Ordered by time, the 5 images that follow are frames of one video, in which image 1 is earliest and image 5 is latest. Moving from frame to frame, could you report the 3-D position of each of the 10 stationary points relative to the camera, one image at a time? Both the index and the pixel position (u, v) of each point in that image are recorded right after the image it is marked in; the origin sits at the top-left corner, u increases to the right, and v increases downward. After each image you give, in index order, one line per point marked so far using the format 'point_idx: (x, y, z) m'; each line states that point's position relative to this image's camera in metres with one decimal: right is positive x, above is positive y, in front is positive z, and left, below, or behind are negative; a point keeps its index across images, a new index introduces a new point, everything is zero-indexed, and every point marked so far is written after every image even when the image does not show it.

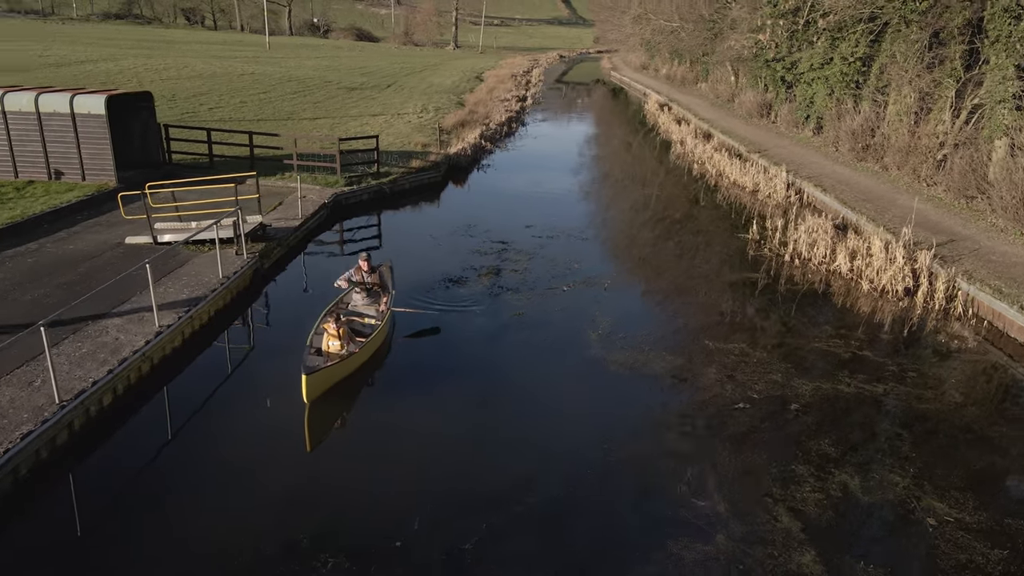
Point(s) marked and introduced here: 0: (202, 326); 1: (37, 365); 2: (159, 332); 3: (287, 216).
0: (-5.3, -0.7, +12.6) m
1: (-6.3, -1.0, +9.8) m
2: (-5.4, -0.7, +11.3) m
3: (-5.7, +1.8, +18.4) m
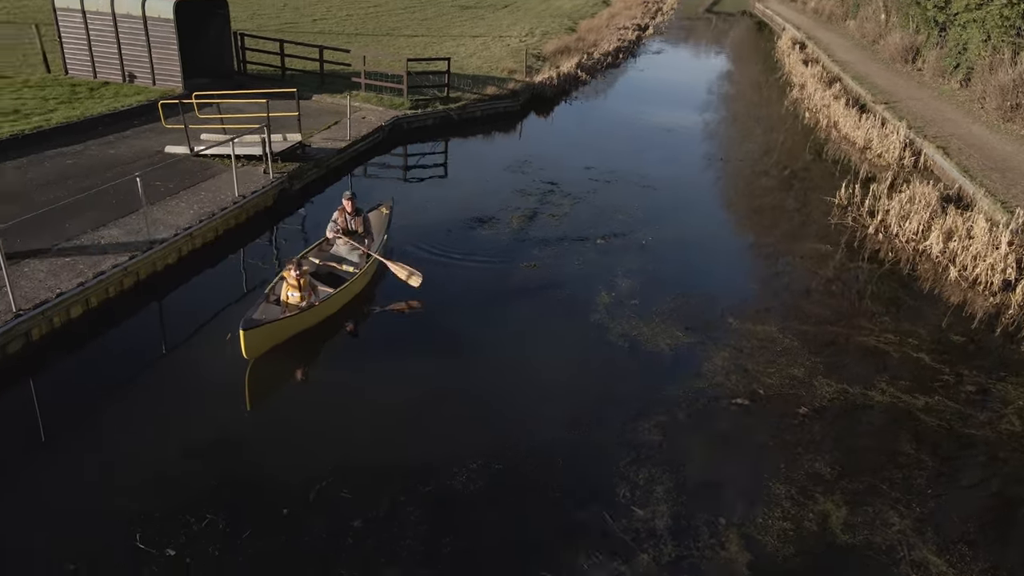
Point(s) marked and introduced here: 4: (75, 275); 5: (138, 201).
0: (-5.1, +0.7, +12.4) m
1: (-6.6, +0.2, +9.9) m
2: (-5.4, +0.6, +11.1) m
3: (-4.3, +3.7, +17.9) m
4: (-5.9, +0.2, +10.0) m
5: (-6.4, +1.5, +12.6) m
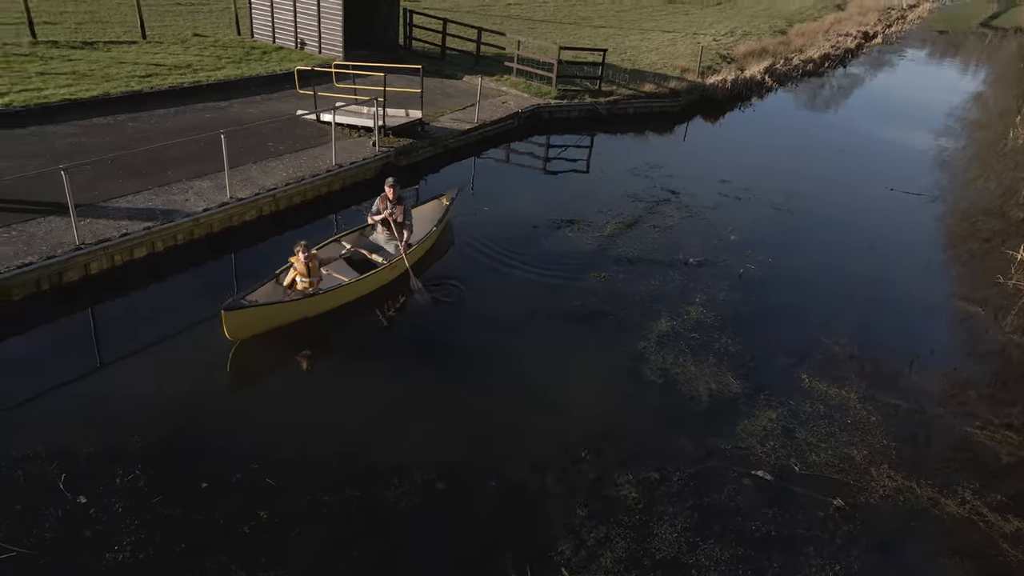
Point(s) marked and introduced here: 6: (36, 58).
0: (-3.8, +1.4, +12.8) m
1: (-6.0, +1.2, +10.7) m
2: (-4.5, +1.3, +11.6) m
3: (-1.2, +4.1, +17.8) m
4: (-5.3, +1.0, +10.7) m
5: (-4.8, +2.3, +13.3) m
6: (-11.1, +5.3, +17.2) m
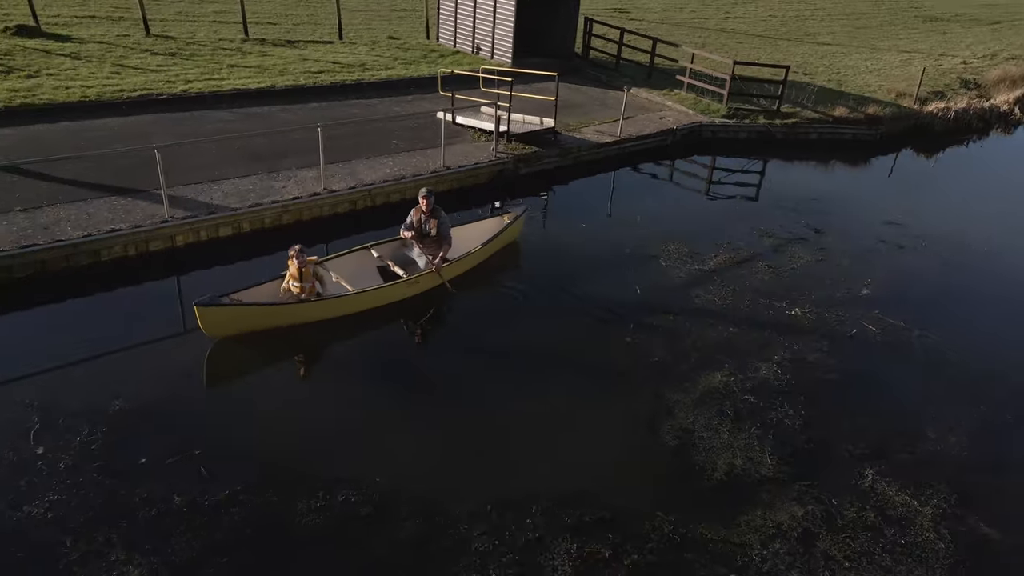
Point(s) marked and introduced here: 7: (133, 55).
0: (-2.2, +1.5, +13.0) m
1: (-4.9, +1.6, +11.7) m
2: (-3.1, +1.5, +12.1) m
3: (+2.2, +3.6, +17.0) m
4: (-4.2, +1.4, +11.4) m
5: (-2.9, +2.5, +13.7) m
6: (-7.2, +6.2, +19.3) m
7: (-9.2, +5.7, +17.9) m
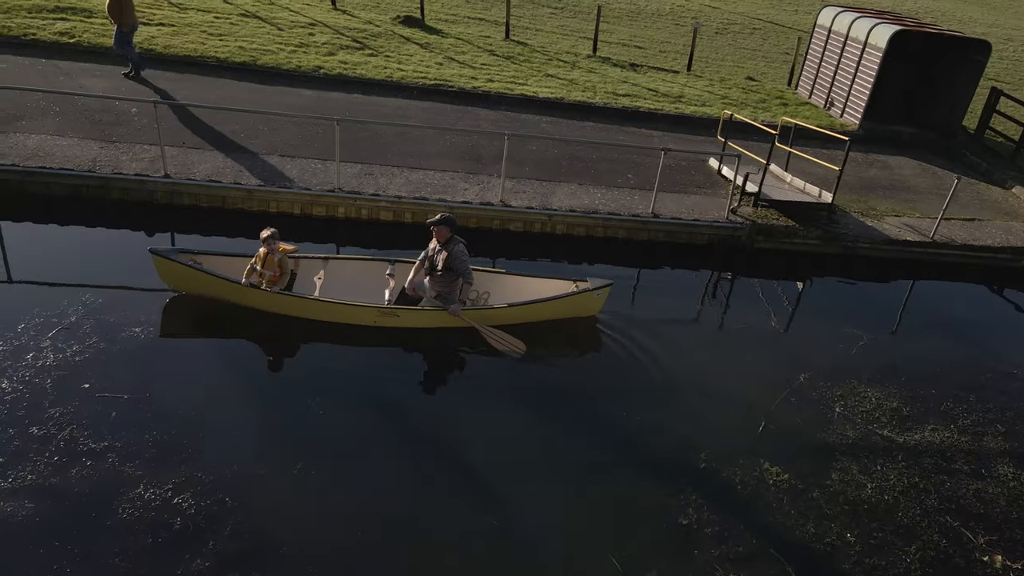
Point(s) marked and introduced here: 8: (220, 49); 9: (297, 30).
0: (+0.9, +0.8, +11.7) m
1: (-1.9, +1.9, +11.9) m
2: (-0.3, +1.3, +11.4) m
3: (+7.1, +1.1, +12.8) m
4: (-1.5, +1.5, +11.4) m
5: (+1.1, +1.9, +12.7) m
6: (+1.5, +5.9, +19.5) m
7: (-1.0, +6.2, +19.4) m
8: (-6.4, +5.2, +16.0) m
9: (-5.4, +6.4, +18.3) m
